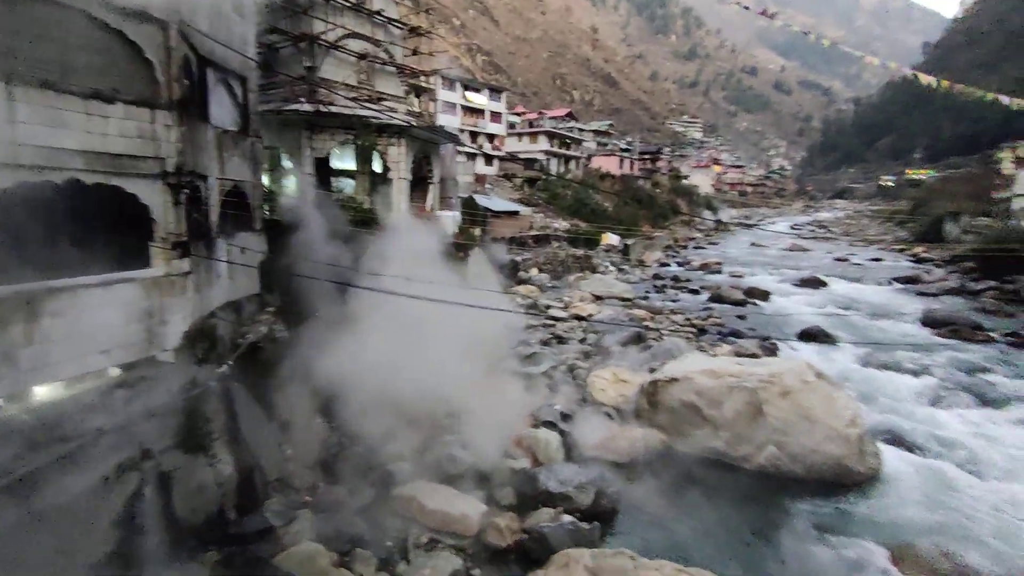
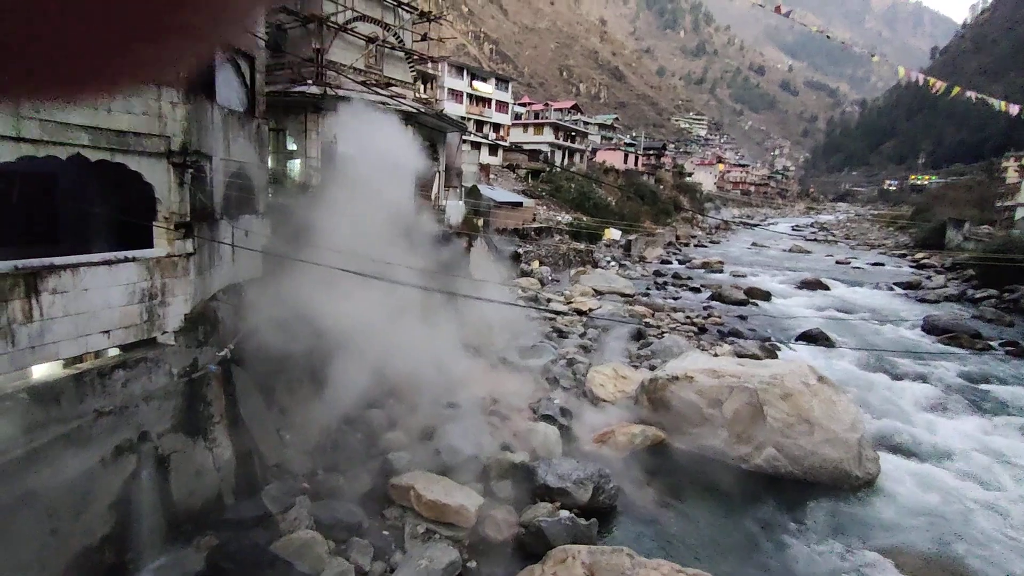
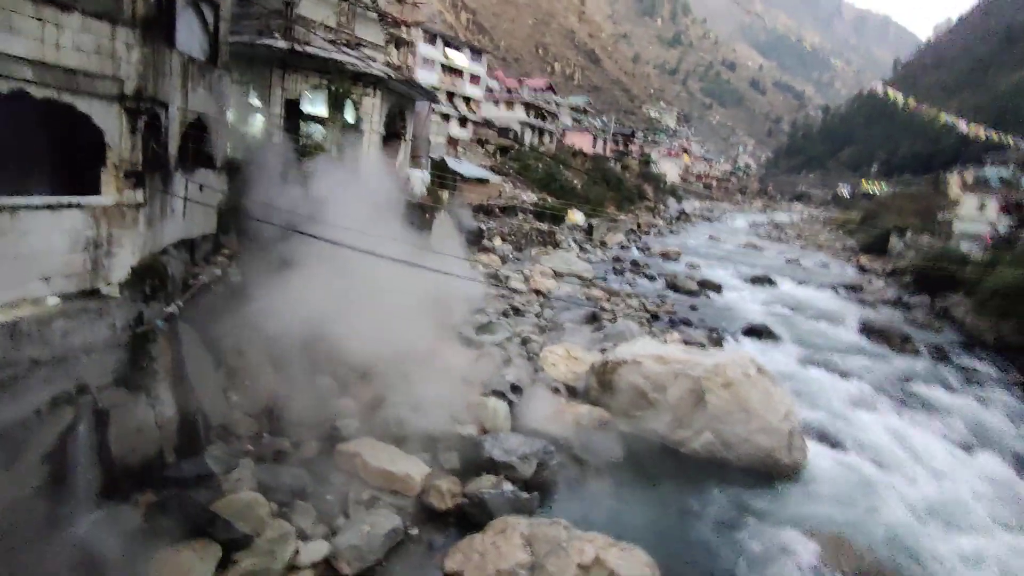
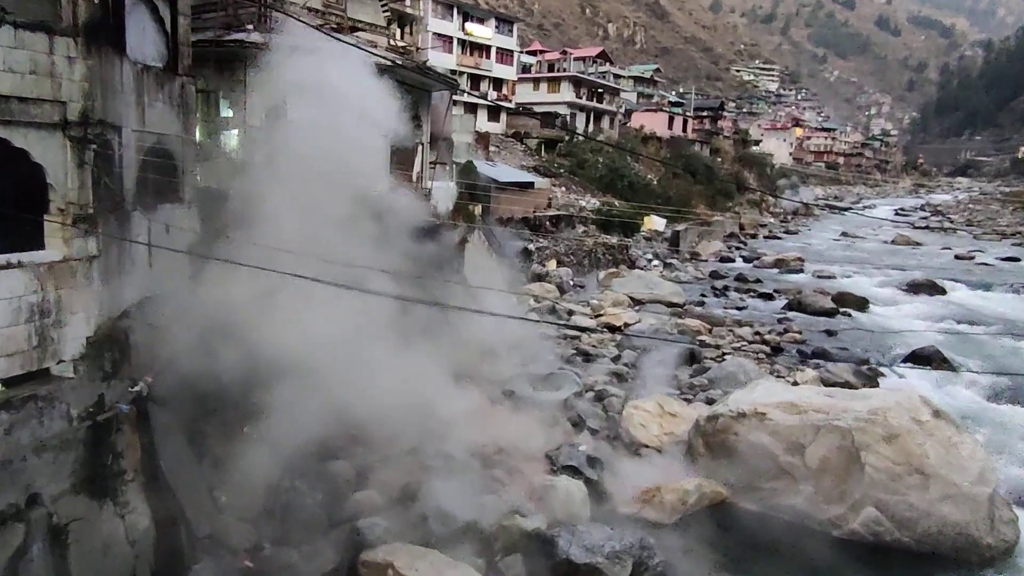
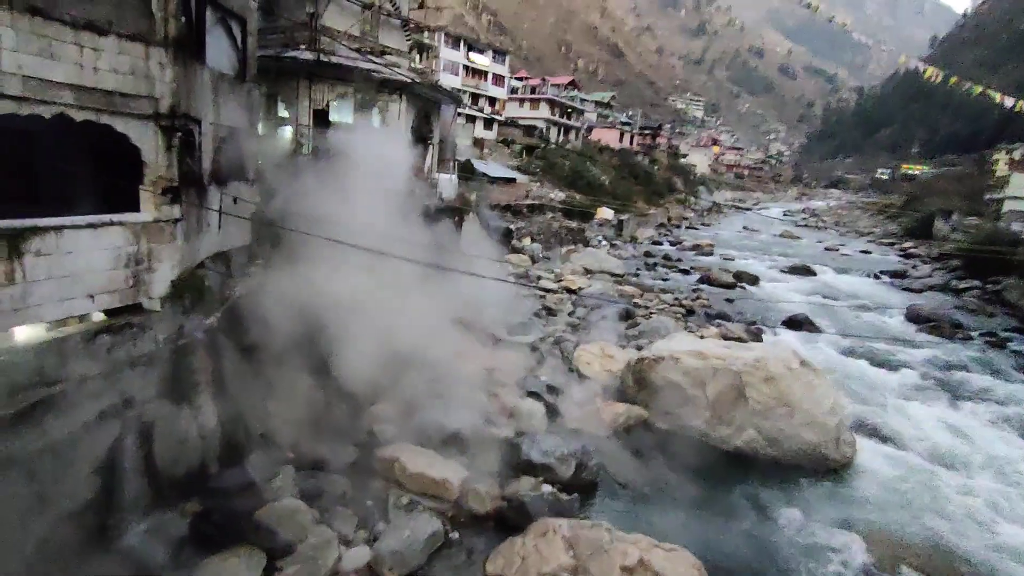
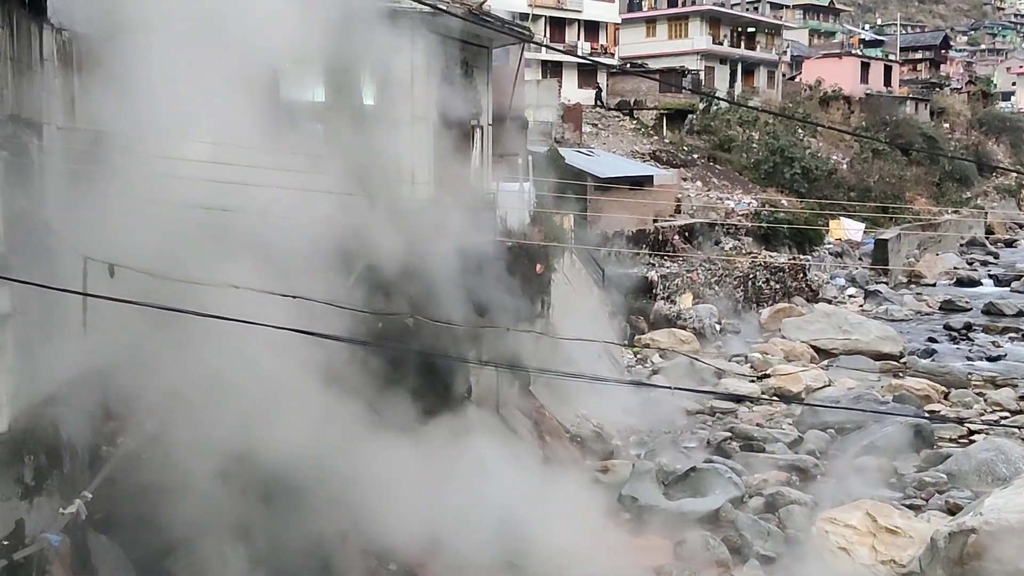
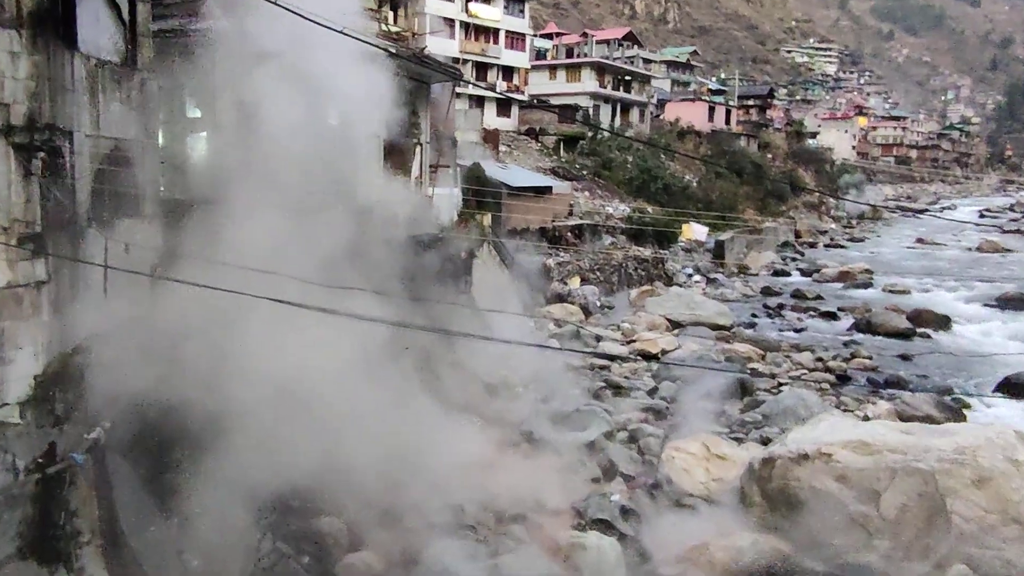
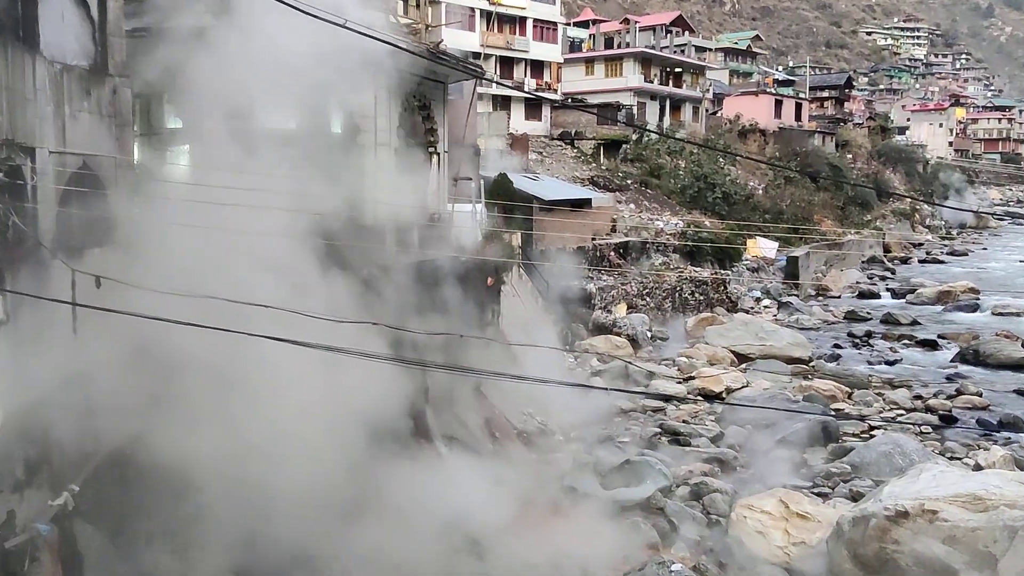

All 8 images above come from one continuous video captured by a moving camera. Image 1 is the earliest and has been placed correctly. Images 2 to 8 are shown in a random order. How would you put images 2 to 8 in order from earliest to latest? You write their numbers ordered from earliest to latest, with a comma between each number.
3, 5, 2, 4, 7, 8, 6
